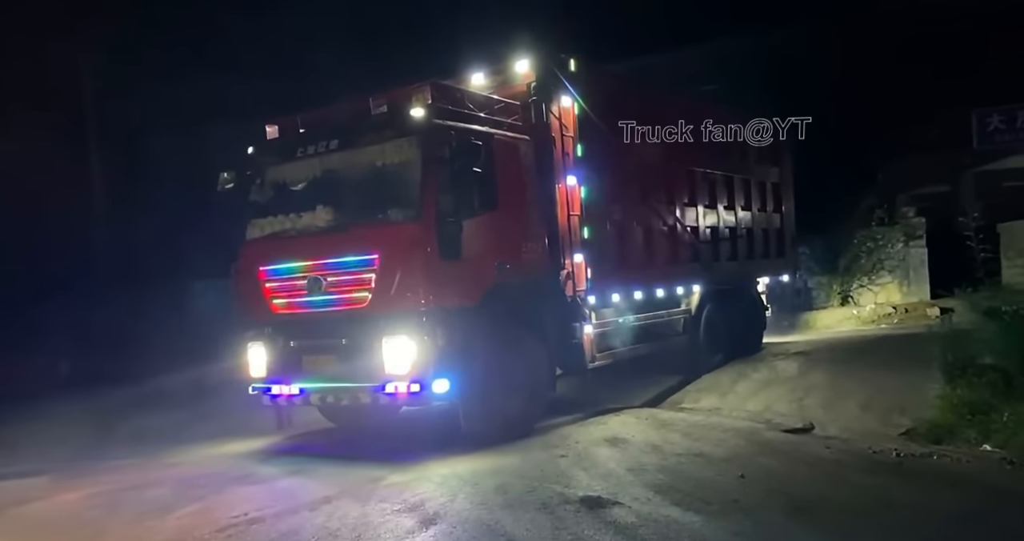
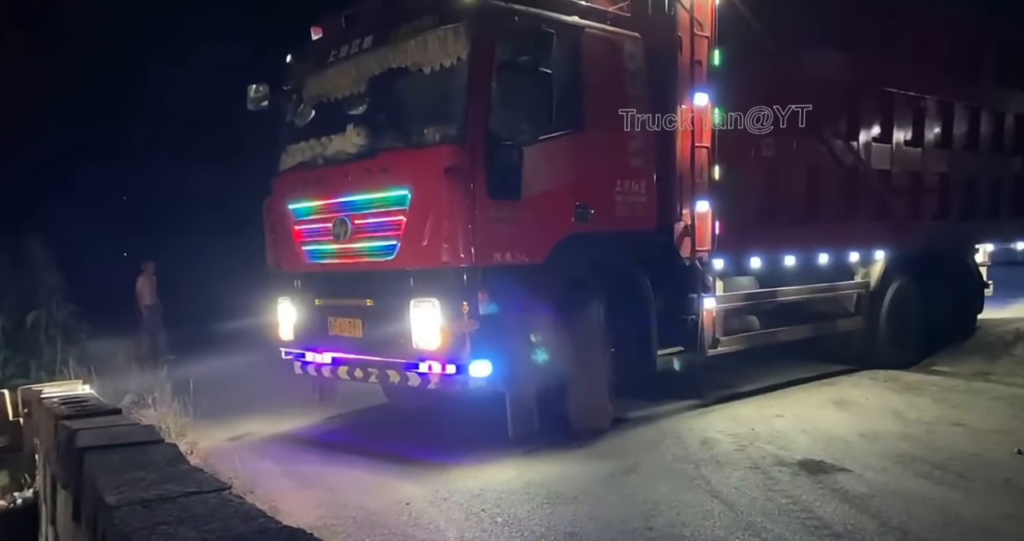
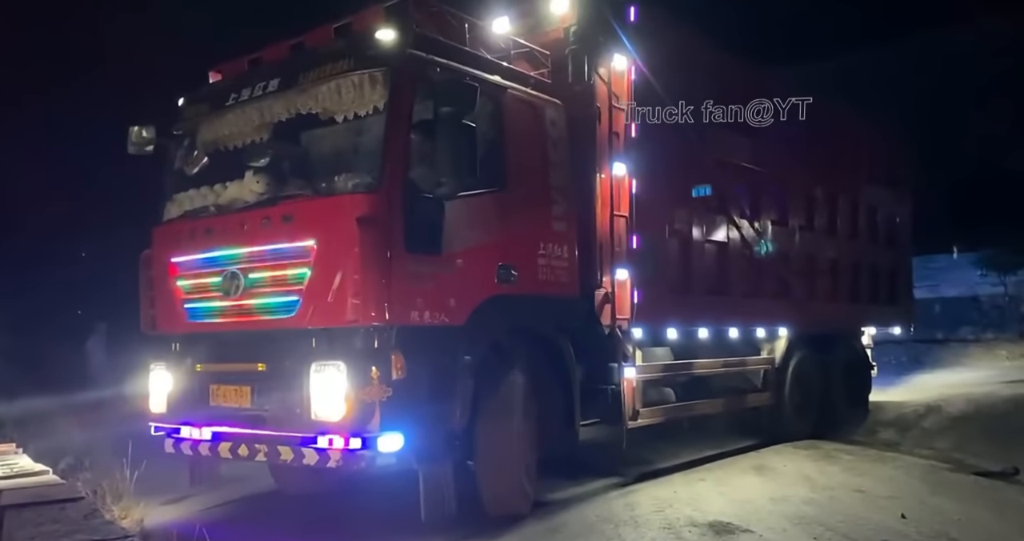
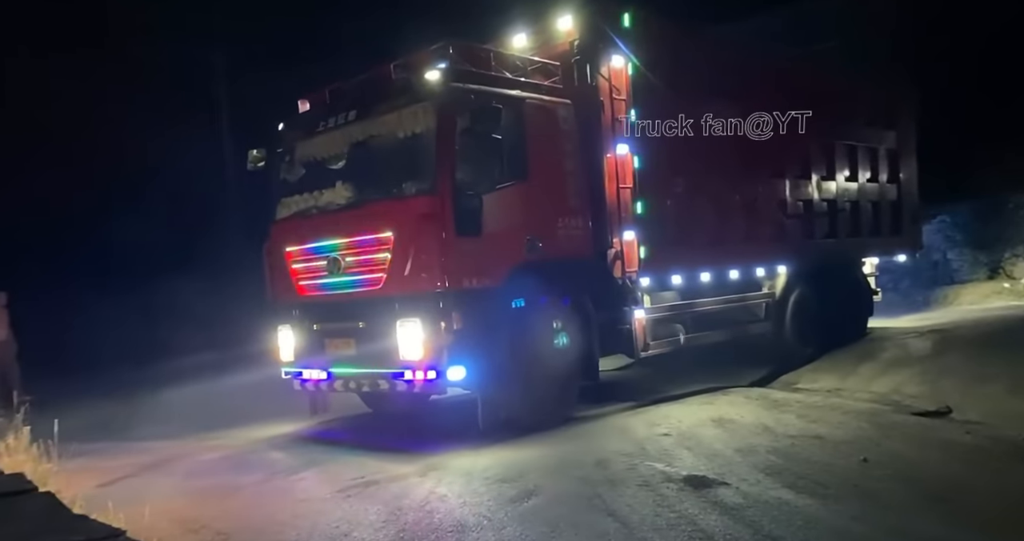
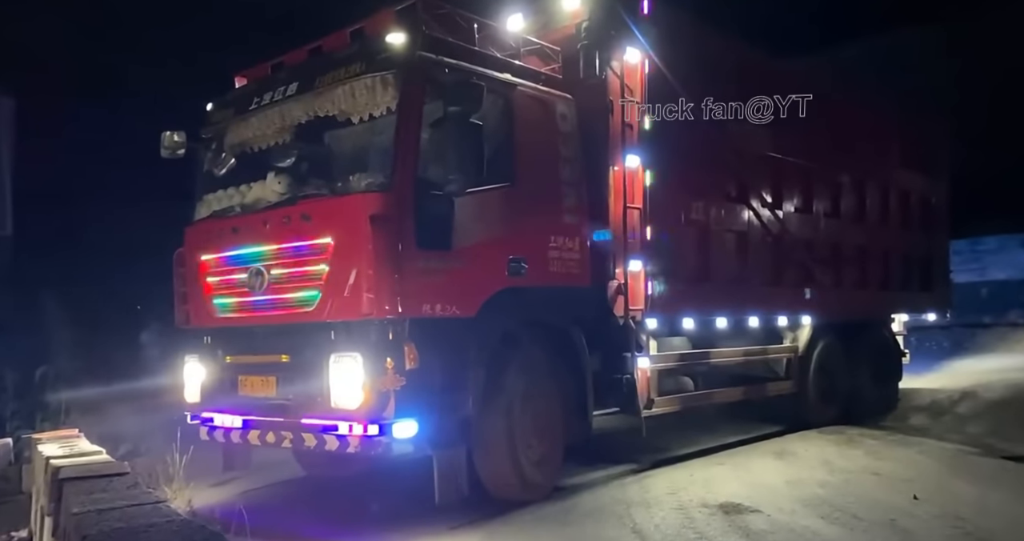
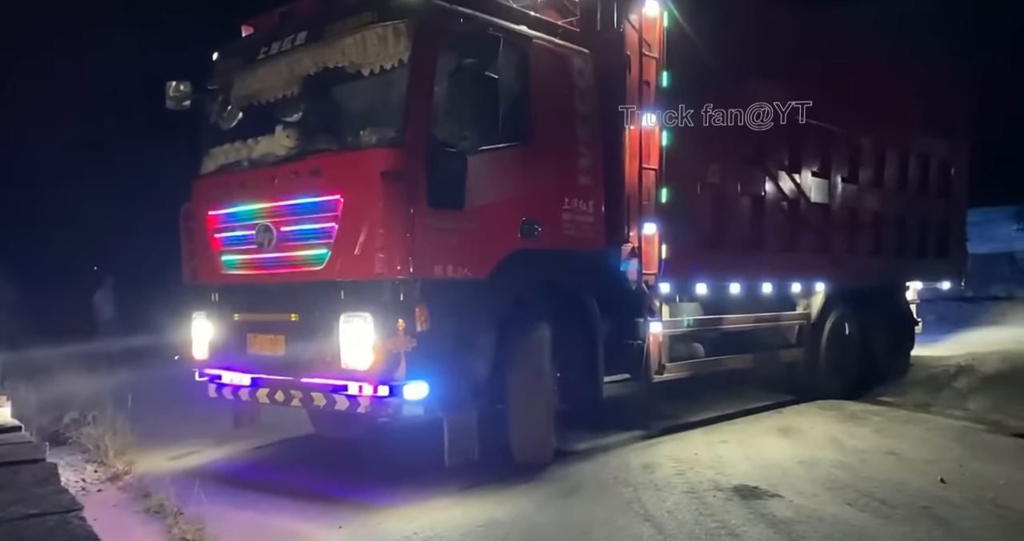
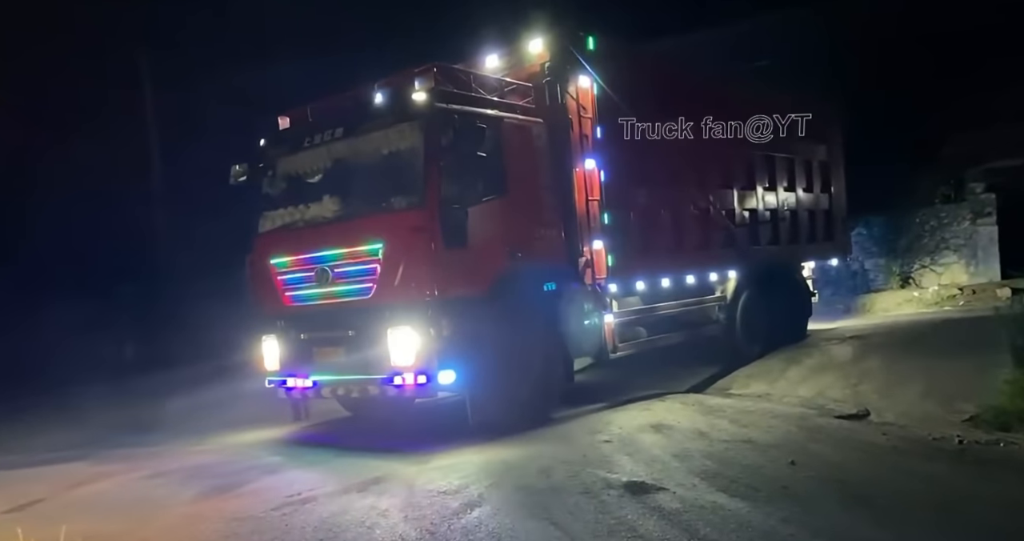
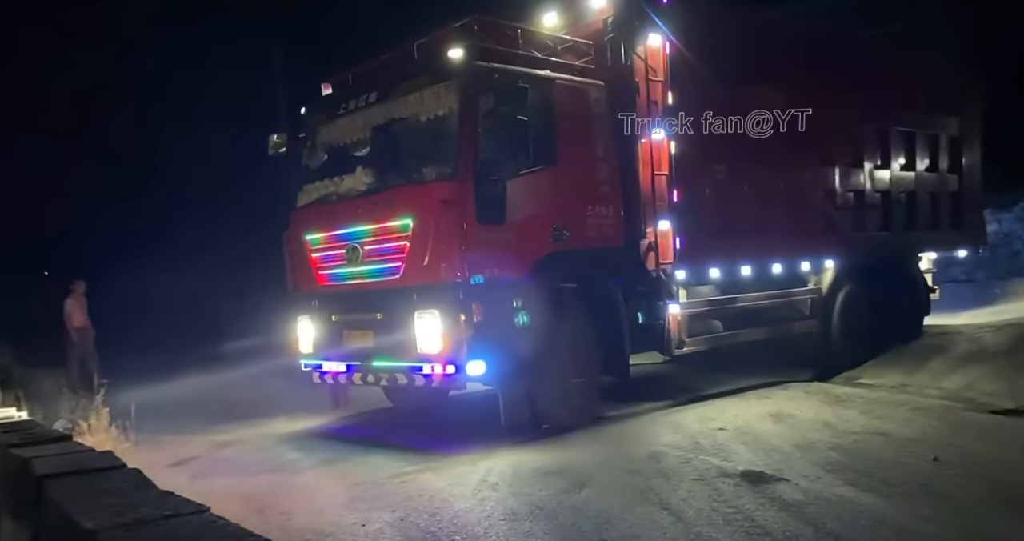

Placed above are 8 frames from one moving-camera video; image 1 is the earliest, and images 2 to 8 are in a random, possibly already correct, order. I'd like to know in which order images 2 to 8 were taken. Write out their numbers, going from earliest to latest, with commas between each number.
7, 4, 8, 2, 6, 3, 5
